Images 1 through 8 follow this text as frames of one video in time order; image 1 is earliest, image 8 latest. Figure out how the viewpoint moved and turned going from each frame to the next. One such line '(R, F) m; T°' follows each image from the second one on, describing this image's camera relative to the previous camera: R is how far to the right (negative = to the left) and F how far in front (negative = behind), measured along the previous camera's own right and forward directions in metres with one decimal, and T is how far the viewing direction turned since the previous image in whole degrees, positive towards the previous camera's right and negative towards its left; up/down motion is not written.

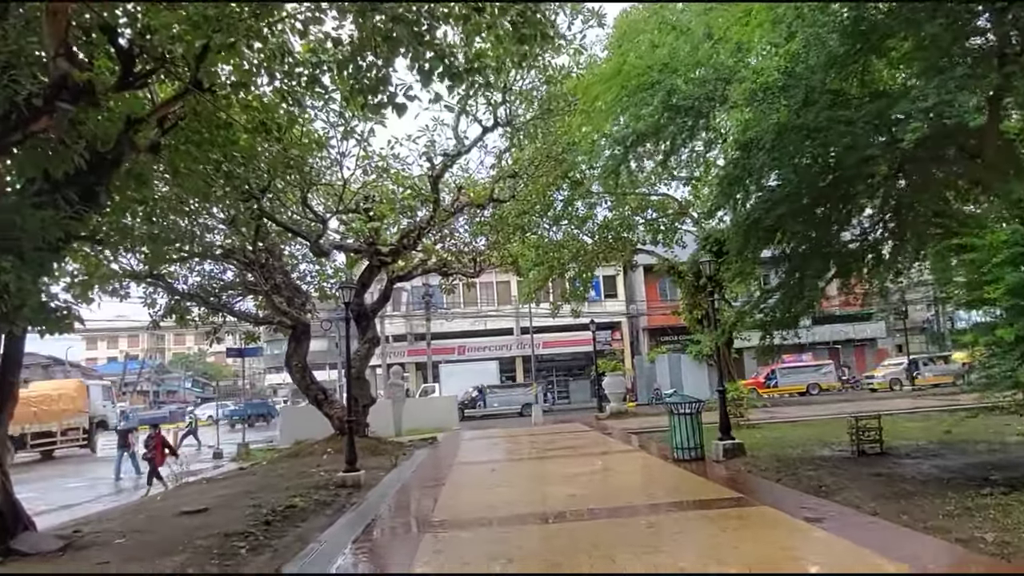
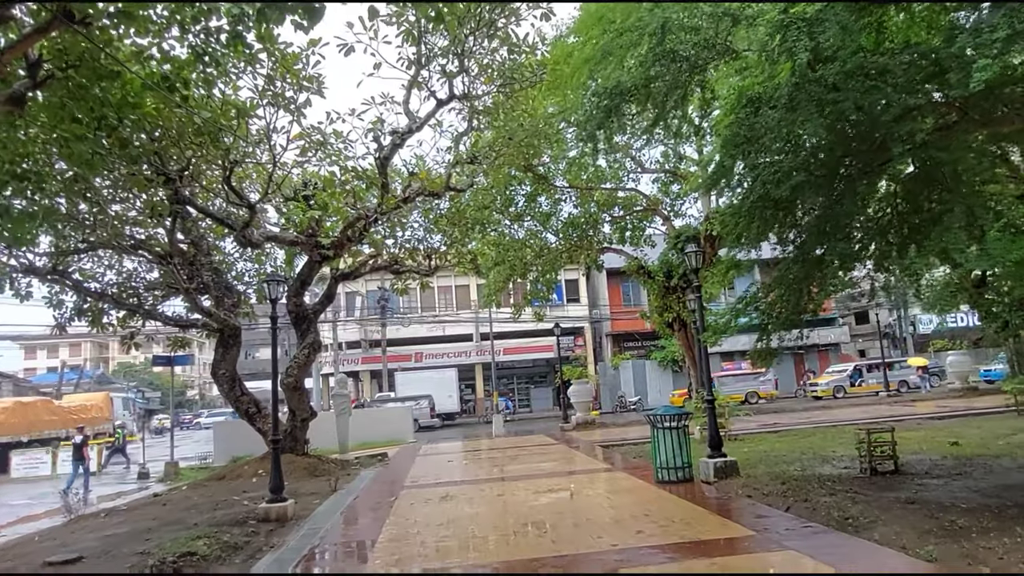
(0.0, +1.5) m; +3°
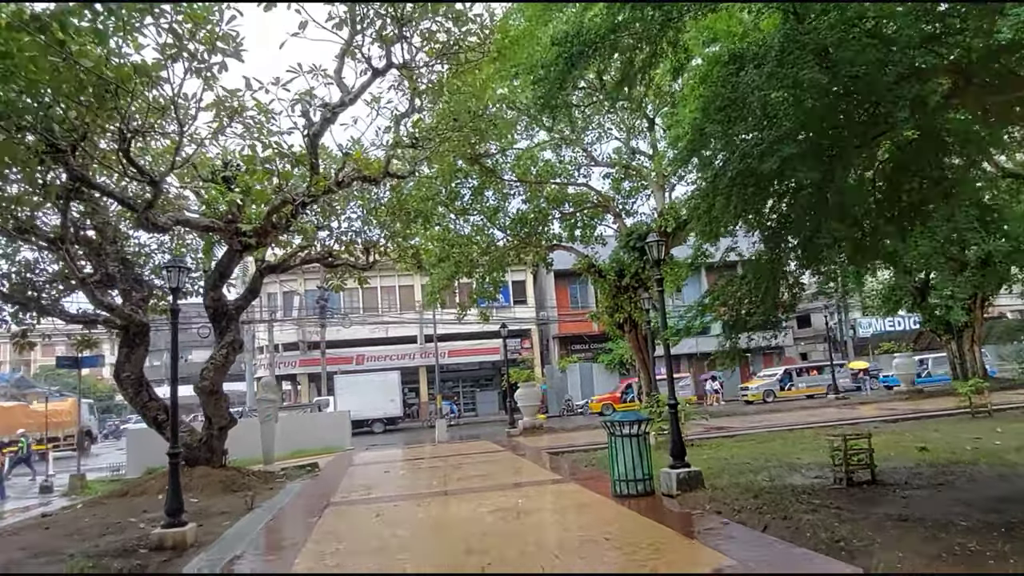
(0.0, +1.0) m; +4°
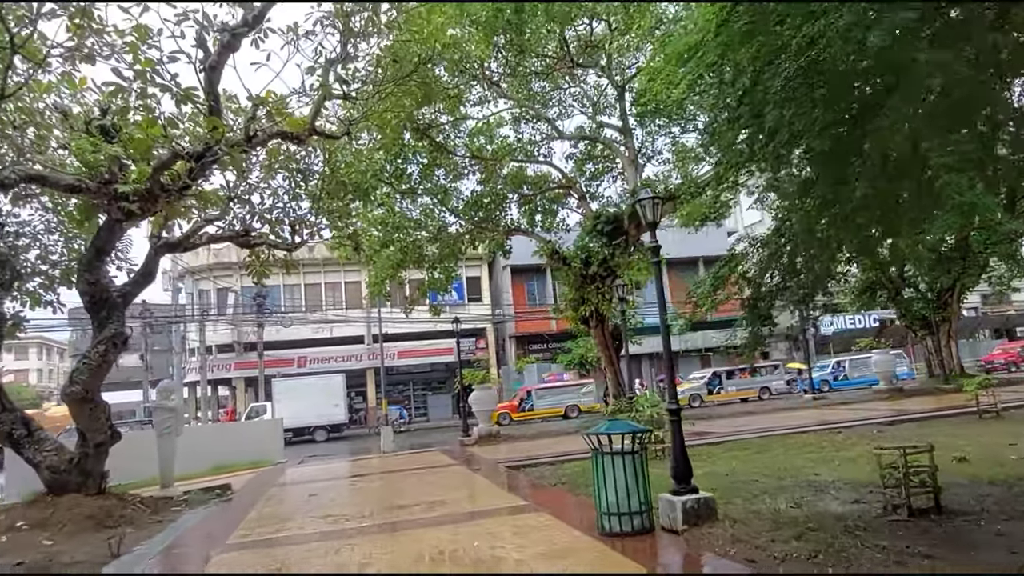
(0.0, +2.1) m; +4°
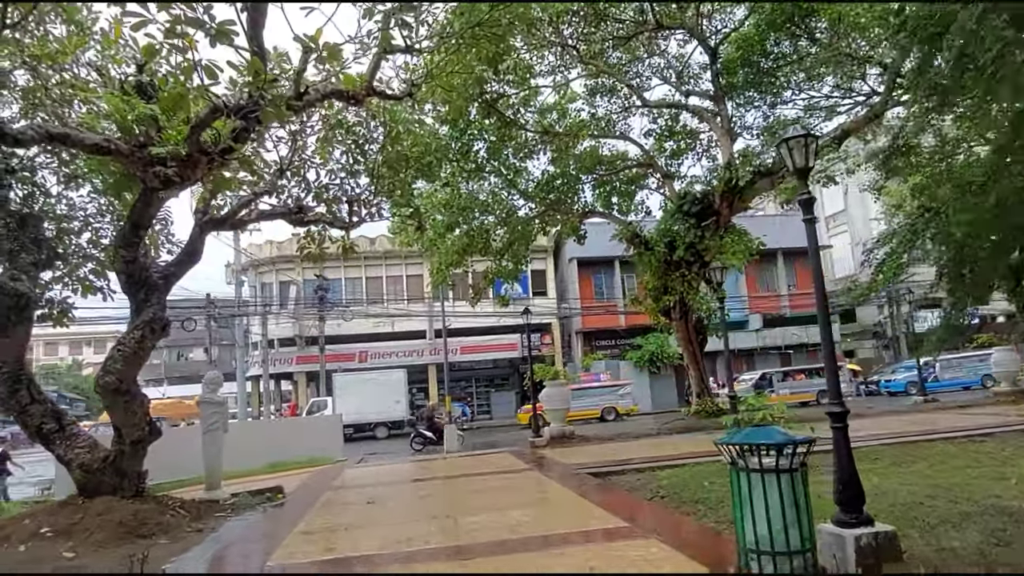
(-0.3, +1.4) m; -5°
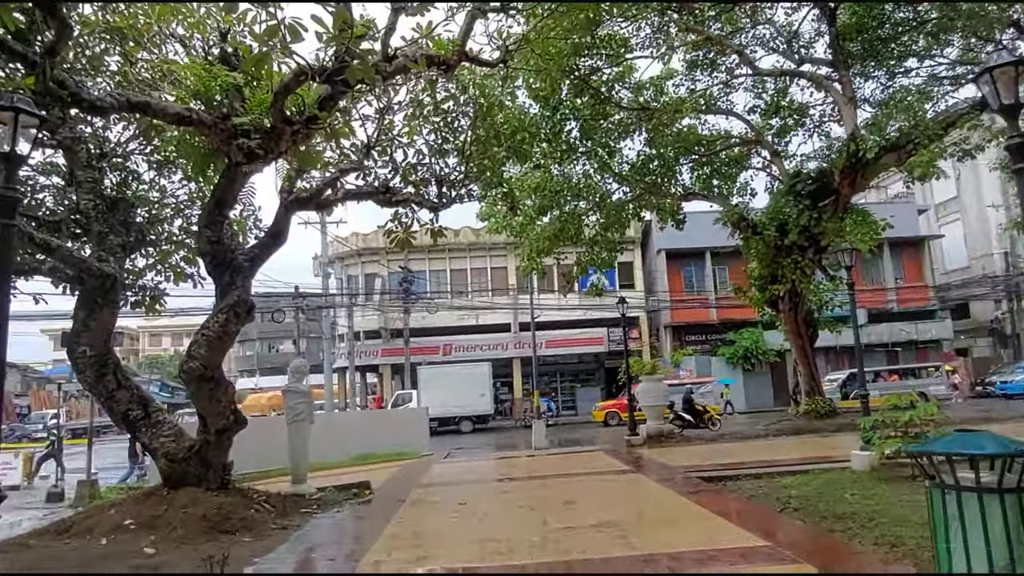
(-0.3, +0.8) m; -6°
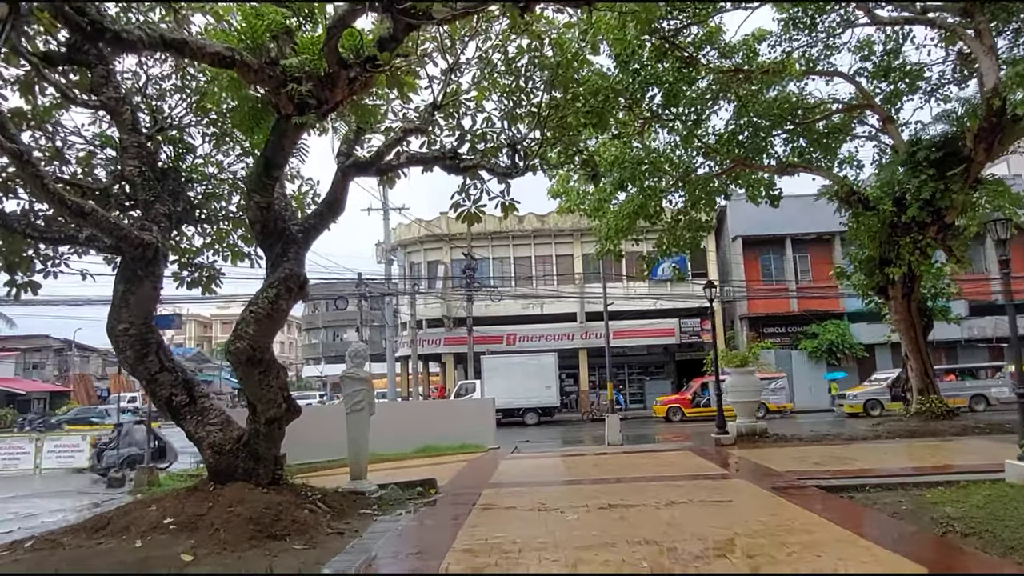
(-0.3, +1.1) m; -5°
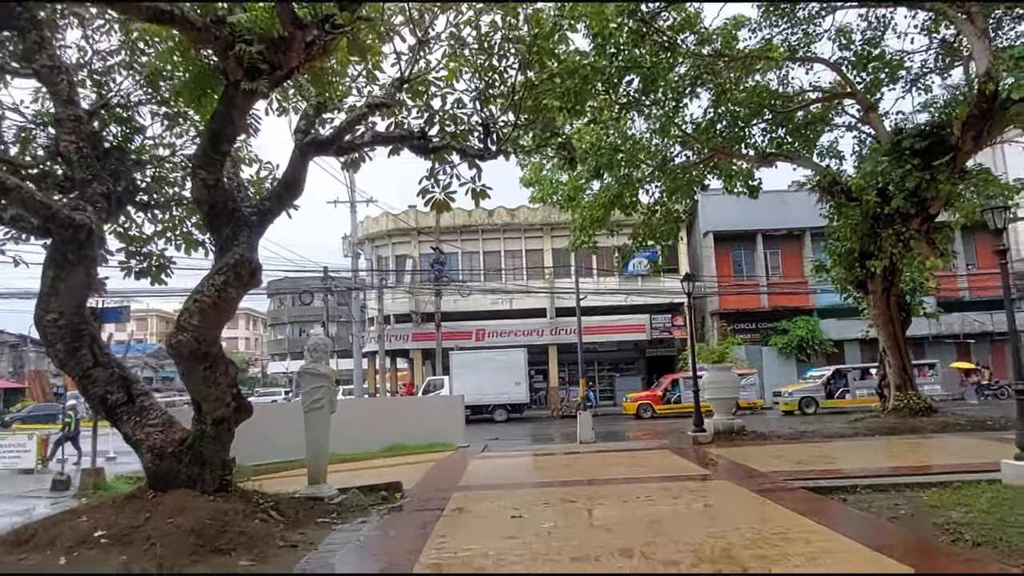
(0.0, +0.6) m; +2°
